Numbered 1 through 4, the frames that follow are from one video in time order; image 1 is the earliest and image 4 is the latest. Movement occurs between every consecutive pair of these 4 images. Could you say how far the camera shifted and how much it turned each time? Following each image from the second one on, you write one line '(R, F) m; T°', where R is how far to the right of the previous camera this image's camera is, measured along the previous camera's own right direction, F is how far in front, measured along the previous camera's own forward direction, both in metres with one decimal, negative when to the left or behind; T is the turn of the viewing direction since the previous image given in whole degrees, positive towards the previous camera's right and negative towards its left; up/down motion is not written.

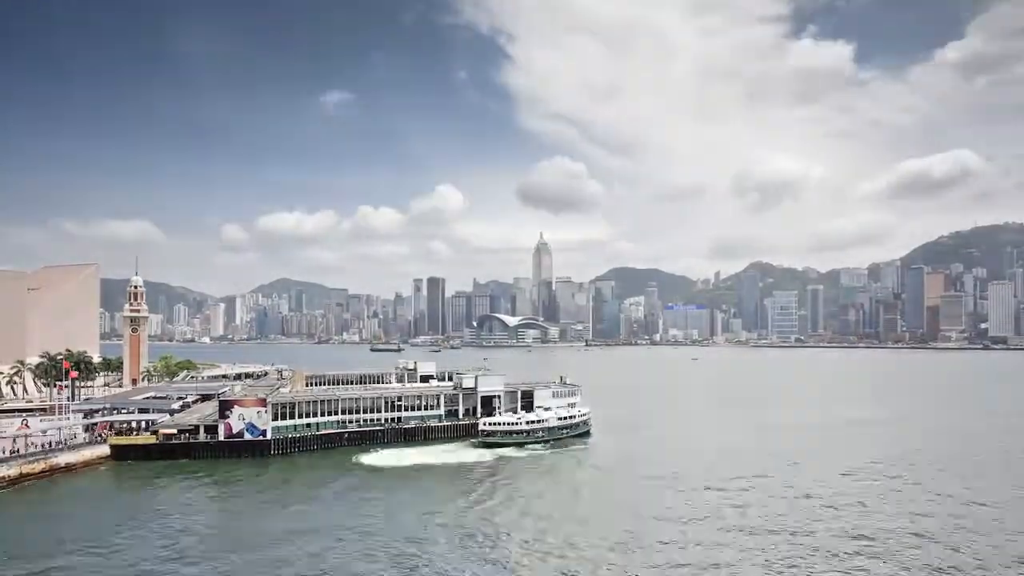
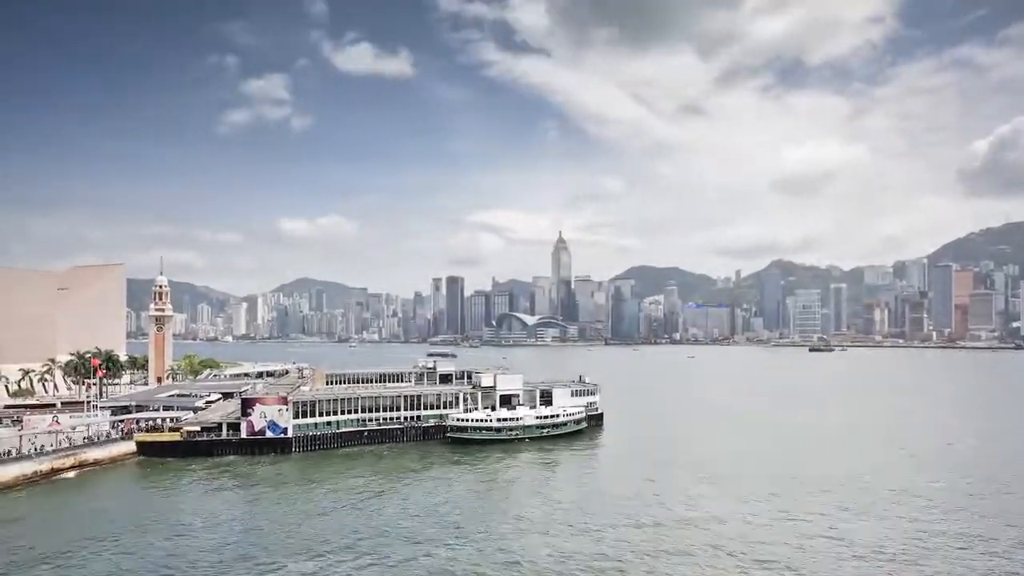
(0.0, -0.3) m; -1°
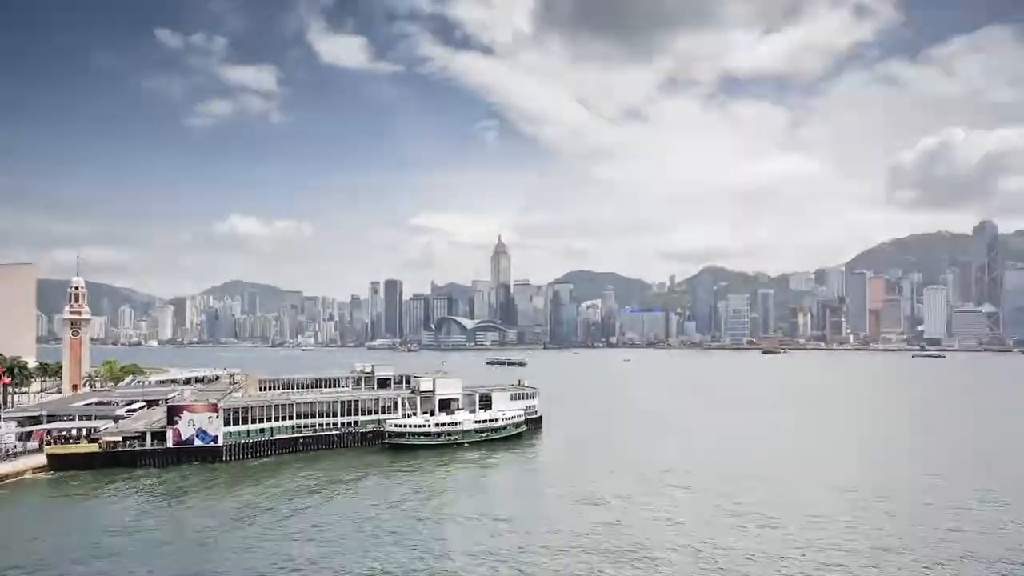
(0.0, +1.1) m; +4°
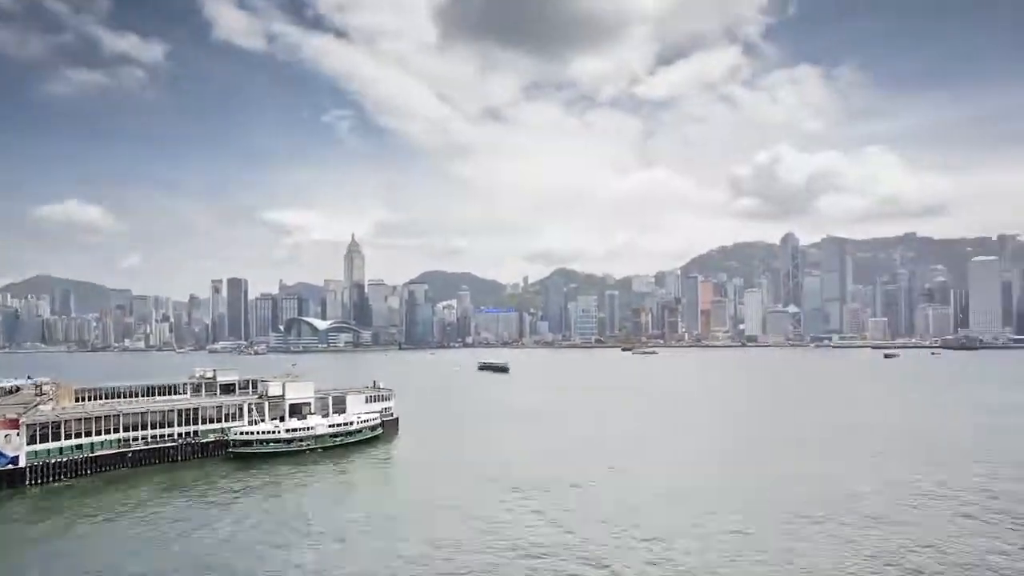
(-3.1, +4.1) m; +10°
